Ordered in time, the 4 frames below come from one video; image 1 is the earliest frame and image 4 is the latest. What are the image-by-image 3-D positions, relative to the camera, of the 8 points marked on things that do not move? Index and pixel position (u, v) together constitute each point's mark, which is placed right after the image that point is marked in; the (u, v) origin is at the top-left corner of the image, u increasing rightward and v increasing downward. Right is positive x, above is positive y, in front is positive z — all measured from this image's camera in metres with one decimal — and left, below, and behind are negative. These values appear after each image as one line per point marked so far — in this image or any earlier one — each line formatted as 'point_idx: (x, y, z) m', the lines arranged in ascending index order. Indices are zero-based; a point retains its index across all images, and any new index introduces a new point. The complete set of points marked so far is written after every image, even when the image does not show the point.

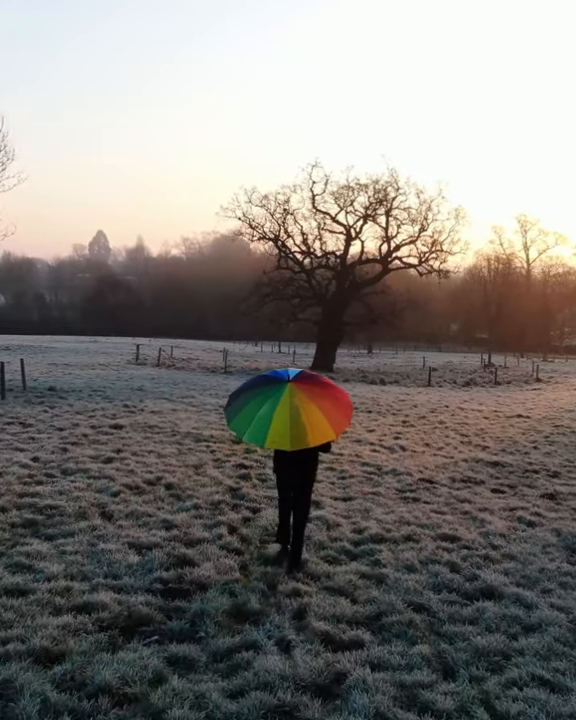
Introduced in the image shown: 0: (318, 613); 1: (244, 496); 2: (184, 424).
0: (+0.2, -1.8, +5.6) m
1: (-0.5, -1.6, +9.3) m
2: (-2.1, -1.3, +15.7) m
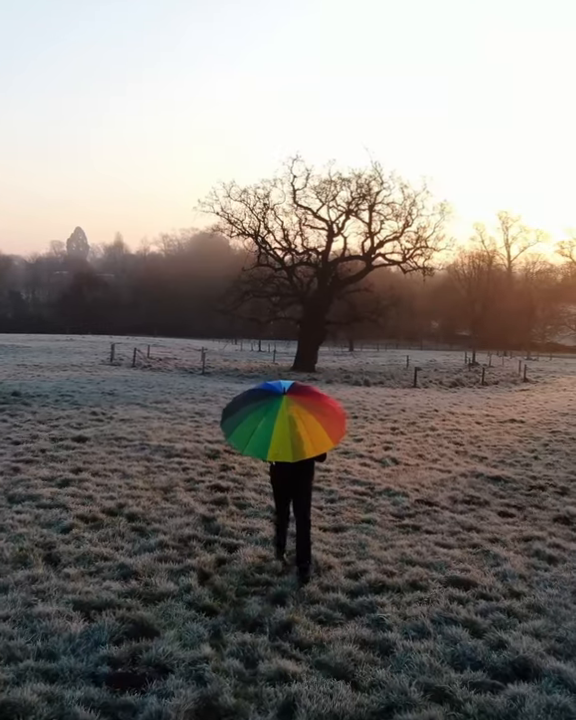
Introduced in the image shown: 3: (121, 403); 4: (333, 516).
0: (+0.1, -1.9, +4.3) m
1: (-0.7, -1.7, +8.0) m
2: (-2.4, -1.4, +14.4) m
3: (-4.2, -1.1, +19.6) m
4: (+0.5, -1.8, +9.0) m
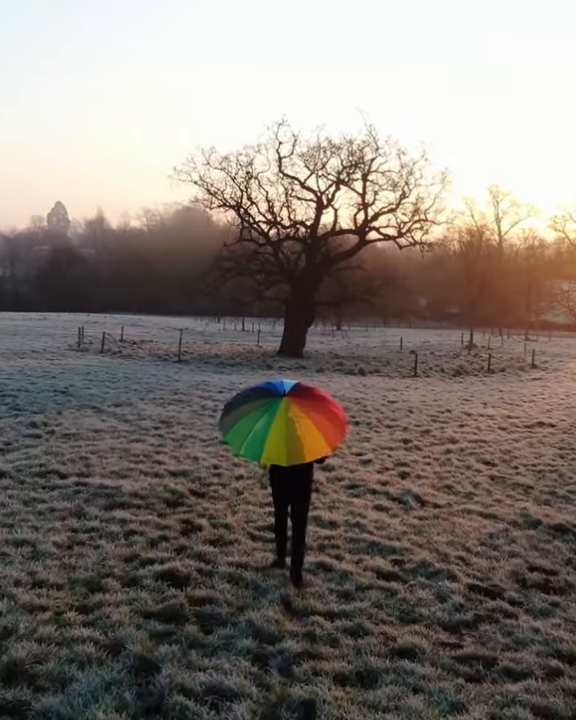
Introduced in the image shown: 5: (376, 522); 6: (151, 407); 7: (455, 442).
0: (+0.2, -2.3, +0.9) m
1: (-0.7, -2.0, +4.6) m
2: (-2.6, -1.4, +10.9) m
3: (-4.5, -1.0, +16.1) m
4: (+0.5, -2.0, +5.6) m
5: (+1.0, -1.9, +9.0) m
6: (-2.9, -1.0, +16.9) m
7: (+3.2, -1.6, +14.9) m
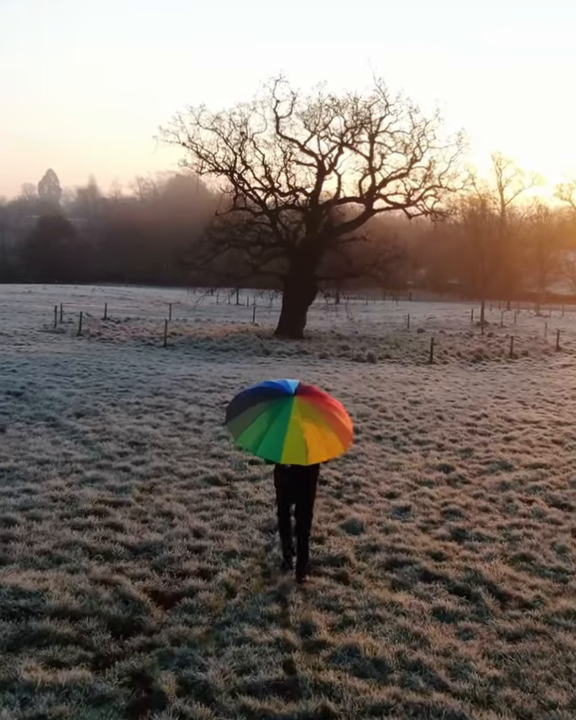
0: (+0.4, -2.9, -2.3) m
1: (-0.6, -2.4, +1.3) m
2: (-2.5, -1.6, +7.6) m
3: (-4.4, -1.0, +12.7) m
4: (+0.6, -2.4, +2.3) m
5: (+1.1, -2.1, +5.6) m
6: (-2.9, -1.0, +13.5) m
7: (+3.3, -1.6, +11.6) m
